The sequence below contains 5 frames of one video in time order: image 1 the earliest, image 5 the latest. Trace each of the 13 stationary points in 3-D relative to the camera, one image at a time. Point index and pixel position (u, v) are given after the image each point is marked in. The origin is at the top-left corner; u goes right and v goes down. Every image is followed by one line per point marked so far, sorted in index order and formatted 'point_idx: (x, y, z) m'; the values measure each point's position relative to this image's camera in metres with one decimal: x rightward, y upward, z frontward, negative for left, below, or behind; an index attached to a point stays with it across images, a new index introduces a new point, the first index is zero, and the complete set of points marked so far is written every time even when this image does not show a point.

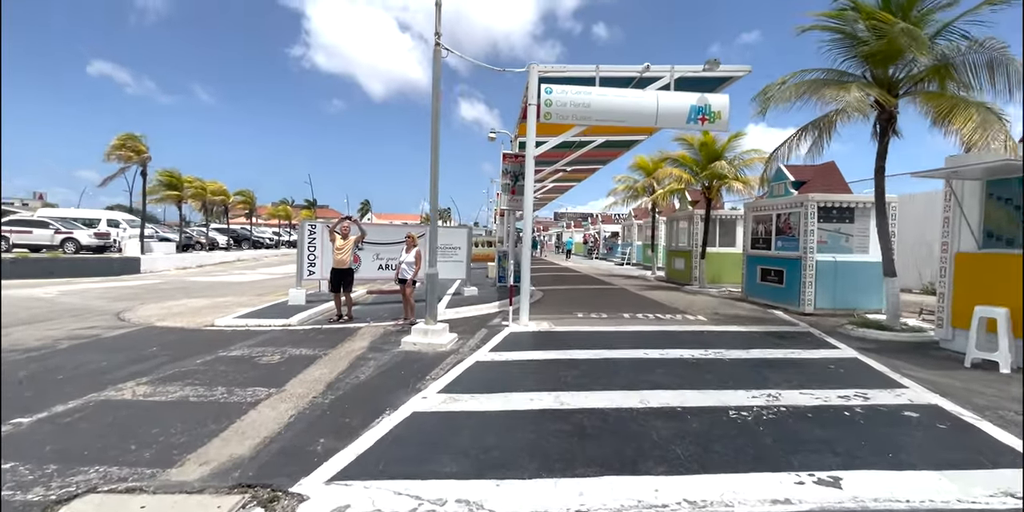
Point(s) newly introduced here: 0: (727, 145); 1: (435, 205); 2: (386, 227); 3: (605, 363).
0: (+7.6, +3.9, +17.0) m
1: (-1.4, +0.9, +8.6) m
2: (-3.7, +0.8, +13.8) m
3: (+1.4, -1.7, +7.4) m
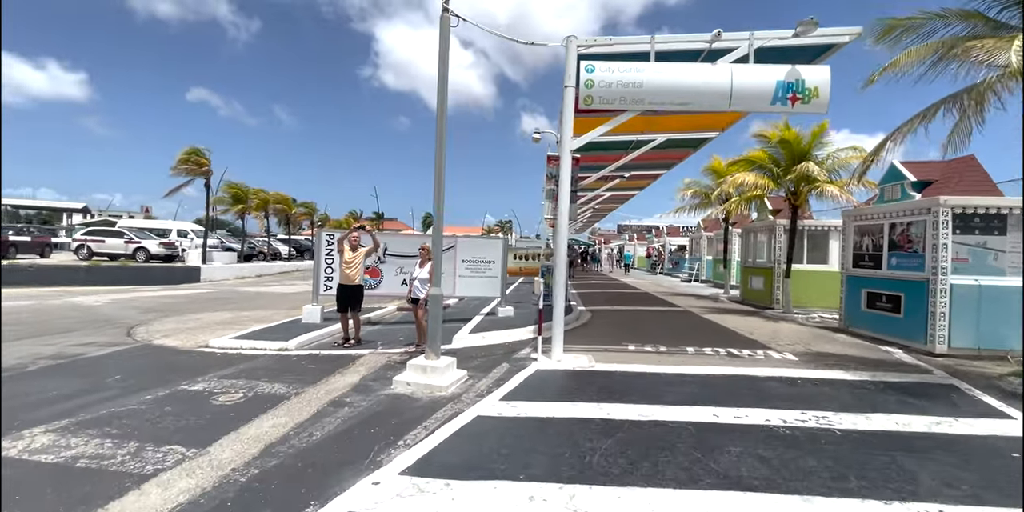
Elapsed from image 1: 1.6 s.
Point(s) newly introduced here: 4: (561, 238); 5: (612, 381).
0: (+9.0, +3.4, +14.1) m
1: (-1.1, +0.7, +6.9) m
2: (-2.6, +0.5, +12.3) m
3: (+1.5, -1.9, +5.2) m
4: (+0.9, +0.3, +8.7) m
5: (+1.5, -1.9, +7.1) m
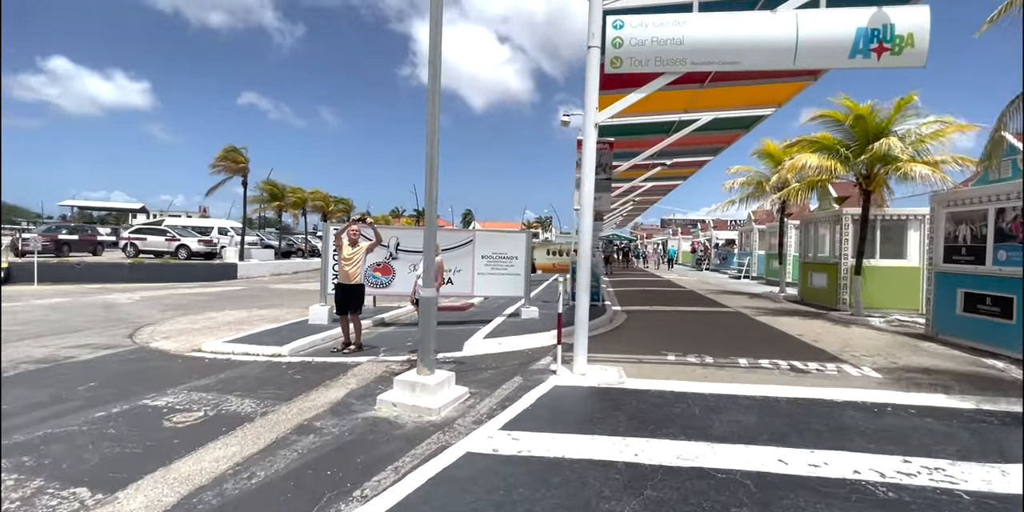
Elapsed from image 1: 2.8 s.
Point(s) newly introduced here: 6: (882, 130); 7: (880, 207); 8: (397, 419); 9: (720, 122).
0: (+9.6, +3.5, +12.0) m
1: (-1.0, +0.7, +5.7) m
2: (-2.1, +0.6, +11.3) m
3: (+1.5, -1.8, +3.9) m
4: (+1.1, +0.4, +7.4) m
5: (+1.6, -1.8, +5.7) m
6: (+9.4, +3.2, +12.1) m
7: (+10.6, +1.4, +13.6) m
8: (-1.3, -1.8, +5.3) m
9: (+6.1, +3.9, +13.8) m
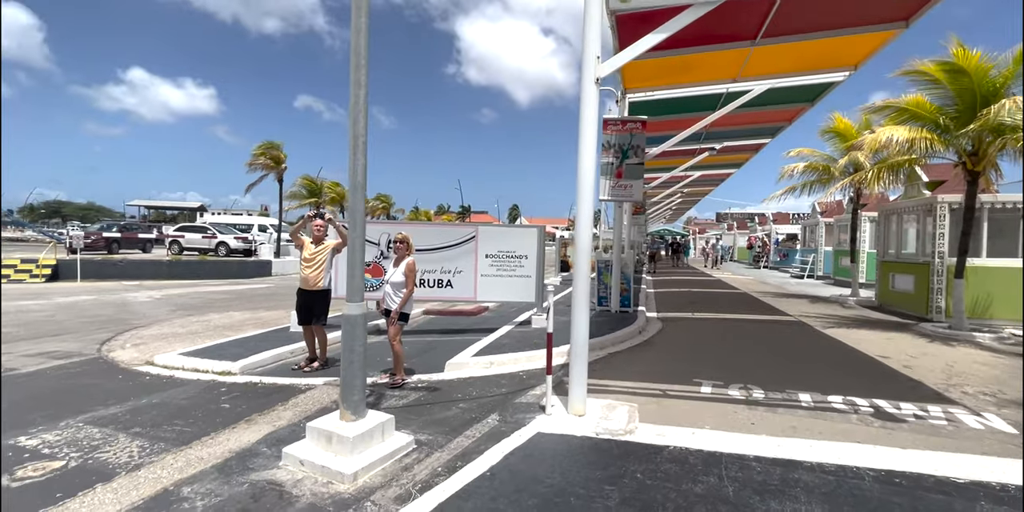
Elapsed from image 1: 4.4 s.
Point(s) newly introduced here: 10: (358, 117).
0: (+9.8, +3.6, +9.3) m
1: (-1.4, +0.7, +4.2) m
2: (-1.9, +0.6, +9.8) m
3: (+0.9, -1.9, +2.1) m
4: (+0.9, +0.4, +5.6) m
5: (+1.2, -1.8, +4.0) m
6: (+9.6, +3.3, +9.4) m
7: (+10.9, +1.5, +10.8) m
8: (-1.7, -1.8, +3.8) m
9: (+6.5, +3.9, +11.5) m
10: (-1.3, +1.2, +4.3) m
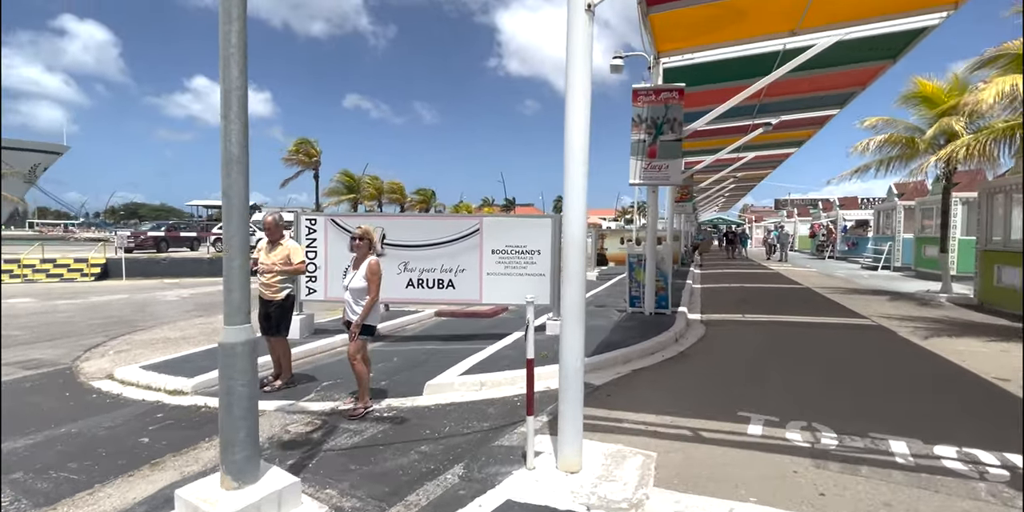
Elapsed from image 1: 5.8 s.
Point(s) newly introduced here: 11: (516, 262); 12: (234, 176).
0: (+9.8, +3.8, +6.9) m
1: (-1.8, +0.7, +3.0) m
2: (-1.7, +0.7, +8.7) m
3: (+0.3, -1.9, +0.7) m
4: (+0.6, +0.4, +4.2) m
5: (+0.8, -1.8, +2.5) m
6: (+9.7, +3.5, +7.0) m
7: (+11.1, +1.7, +8.3) m
8: (-2.1, -1.9, +2.7) m
9: (+6.7, +4.1, +9.4) m
10: (-1.7, +1.2, +3.1) m
11: (+0.1, -0.1, +8.6) m
12: (-1.7, +0.5, +3.0) m
